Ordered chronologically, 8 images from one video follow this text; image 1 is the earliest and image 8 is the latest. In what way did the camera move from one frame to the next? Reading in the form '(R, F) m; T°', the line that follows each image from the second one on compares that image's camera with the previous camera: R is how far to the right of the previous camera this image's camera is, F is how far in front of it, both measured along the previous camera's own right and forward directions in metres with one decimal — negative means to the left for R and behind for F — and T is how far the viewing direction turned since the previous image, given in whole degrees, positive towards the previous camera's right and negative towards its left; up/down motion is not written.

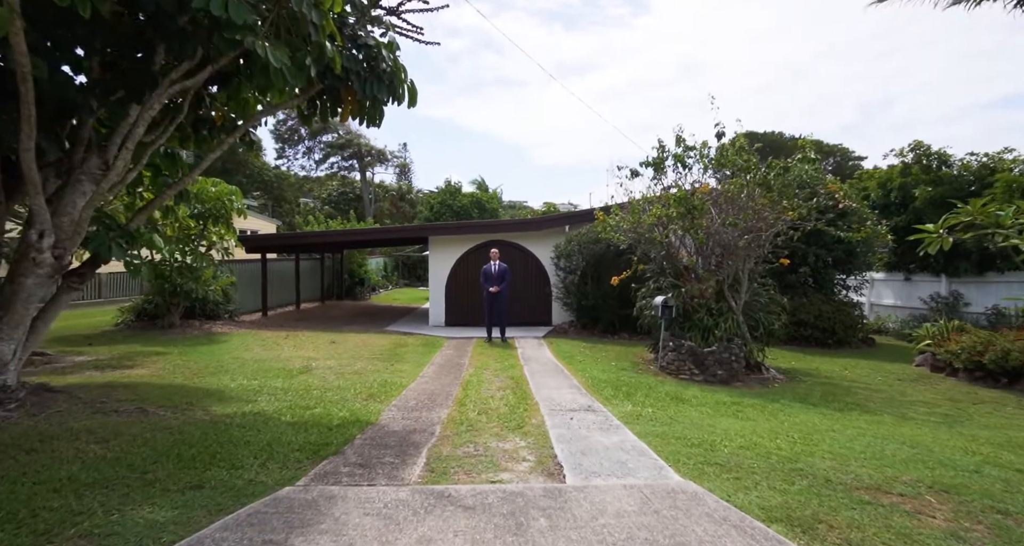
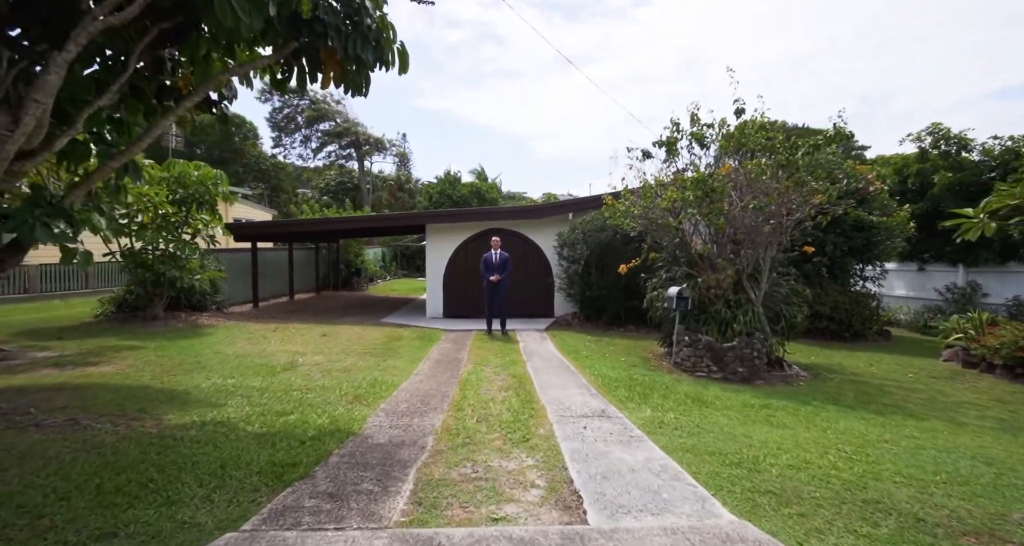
(0.0, +0.5) m; 0°
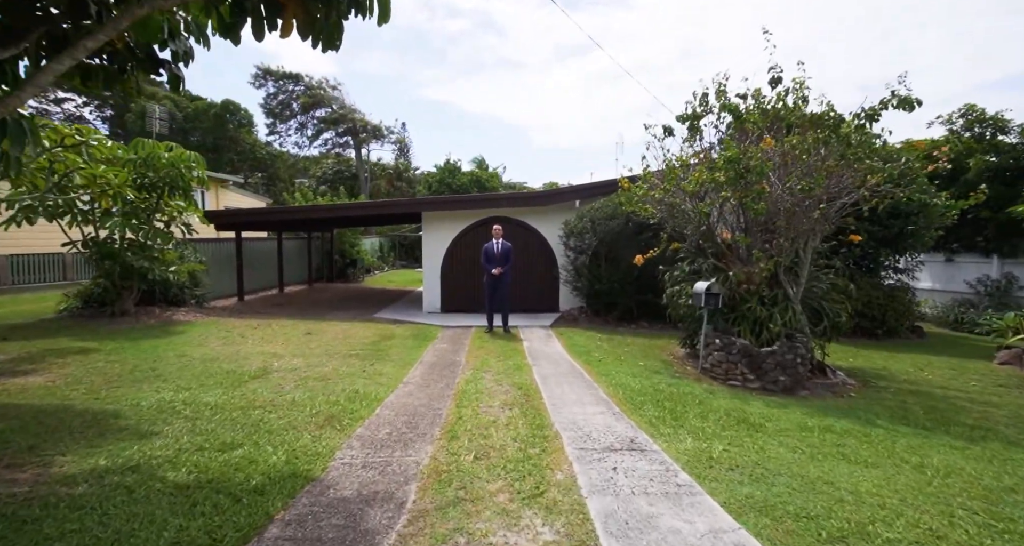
(0.0, +0.8) m; 0°
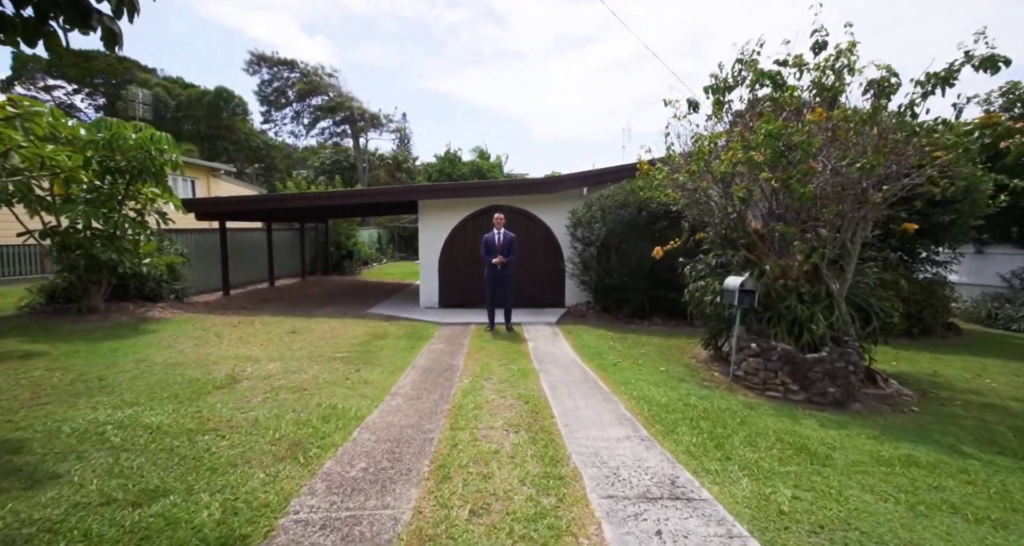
(0.0, +0.7) m; 0°
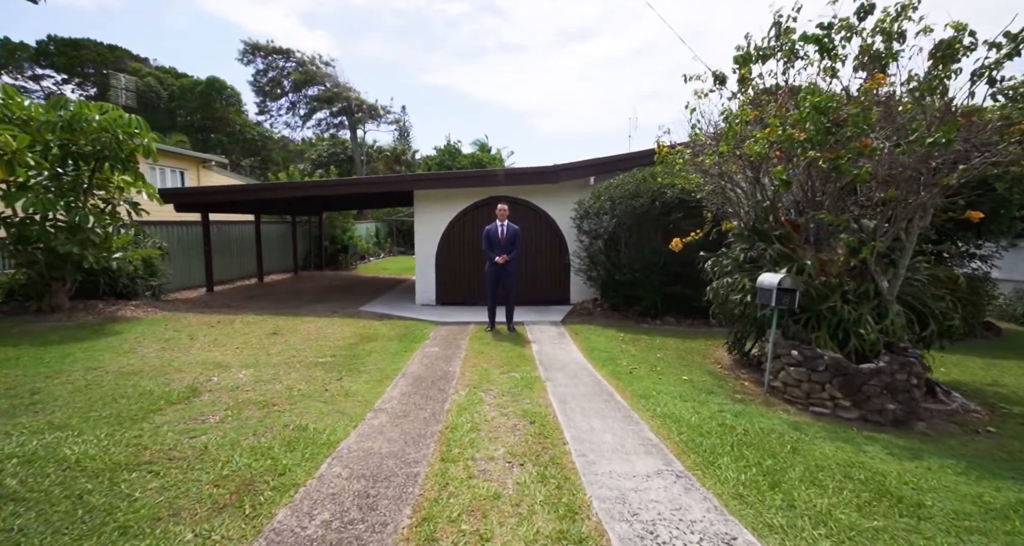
(0.0, +0.7) m; 0°
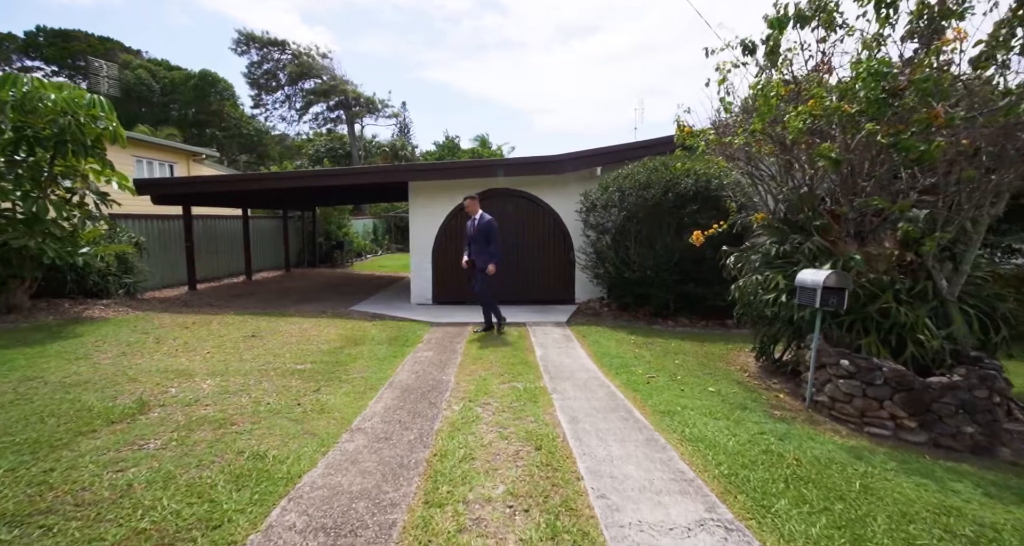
(0.0, +0.6) m; 0°
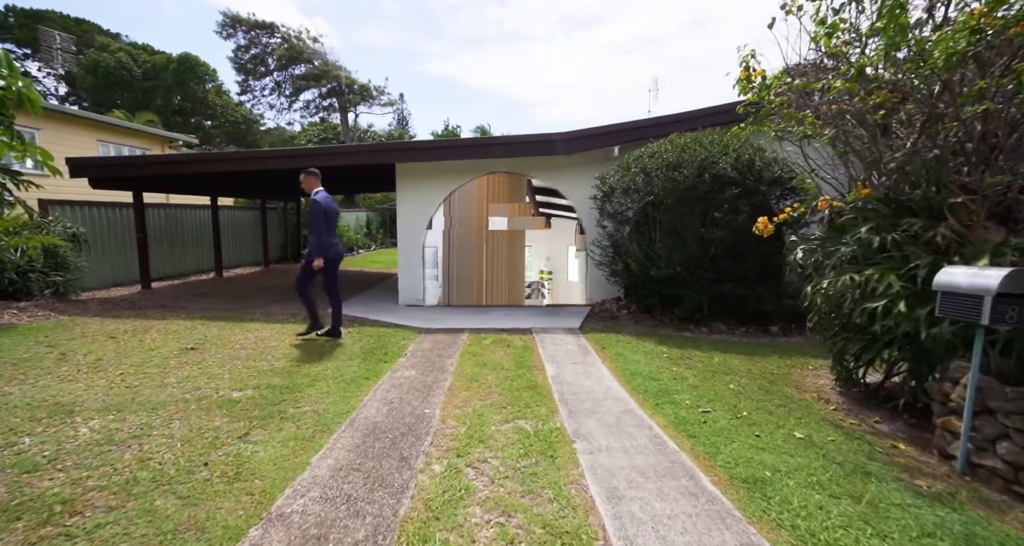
(0.0, +1.3) m; 0°
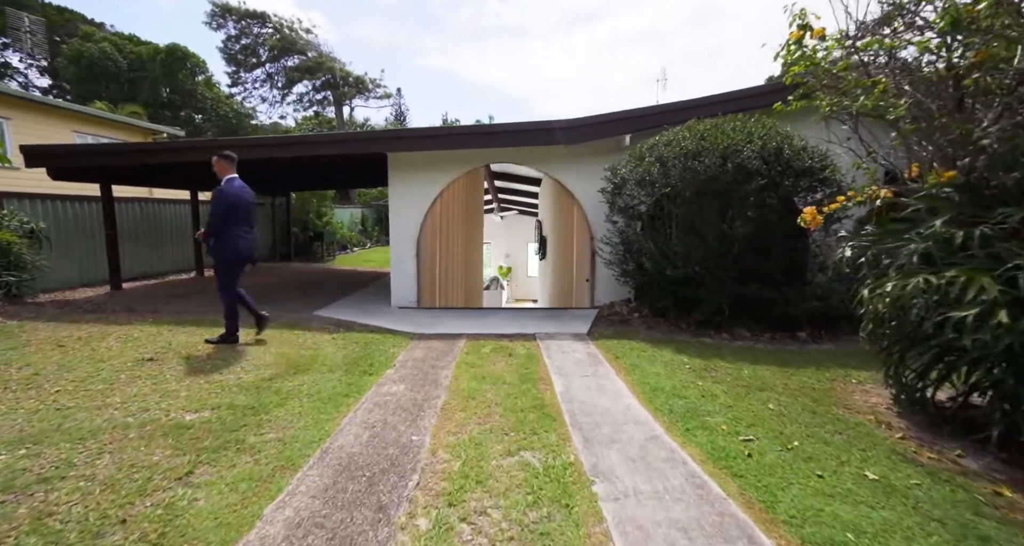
(0.0, +0.6) m; 0°
